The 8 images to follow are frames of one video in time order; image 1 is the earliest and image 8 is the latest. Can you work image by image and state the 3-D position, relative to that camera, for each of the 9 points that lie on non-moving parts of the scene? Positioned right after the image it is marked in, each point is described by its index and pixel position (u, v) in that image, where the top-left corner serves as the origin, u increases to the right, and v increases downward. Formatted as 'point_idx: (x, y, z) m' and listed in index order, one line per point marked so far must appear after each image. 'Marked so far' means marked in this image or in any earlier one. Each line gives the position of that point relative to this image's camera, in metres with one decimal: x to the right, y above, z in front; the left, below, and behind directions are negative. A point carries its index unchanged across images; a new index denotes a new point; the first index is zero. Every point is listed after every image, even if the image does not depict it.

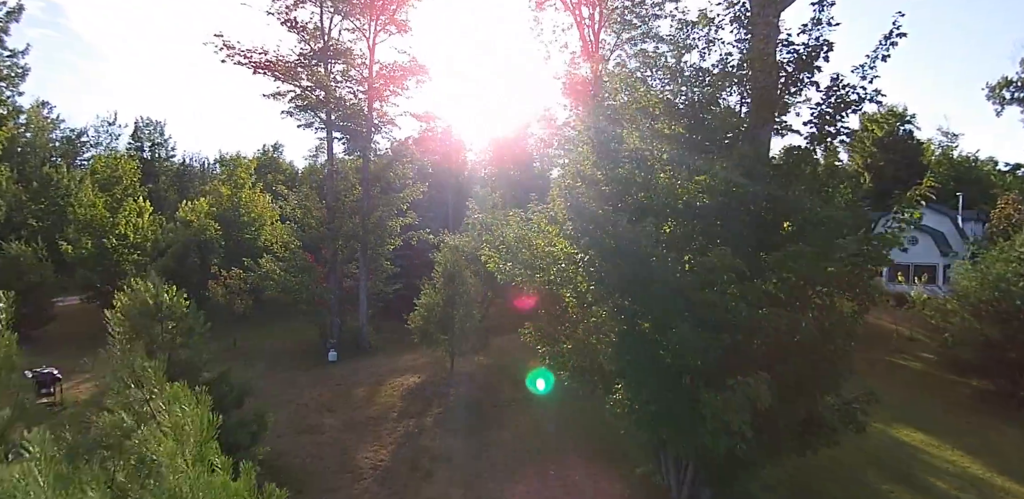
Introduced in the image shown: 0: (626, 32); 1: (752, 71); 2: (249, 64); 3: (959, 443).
0: (+3.3, +6.3, +17.7) m
1: (+2.8, +2.1, +7.3) m
2: (-7.4, +5.2, +17.1) m
3: (+9.9, -4.3, +13.7) m
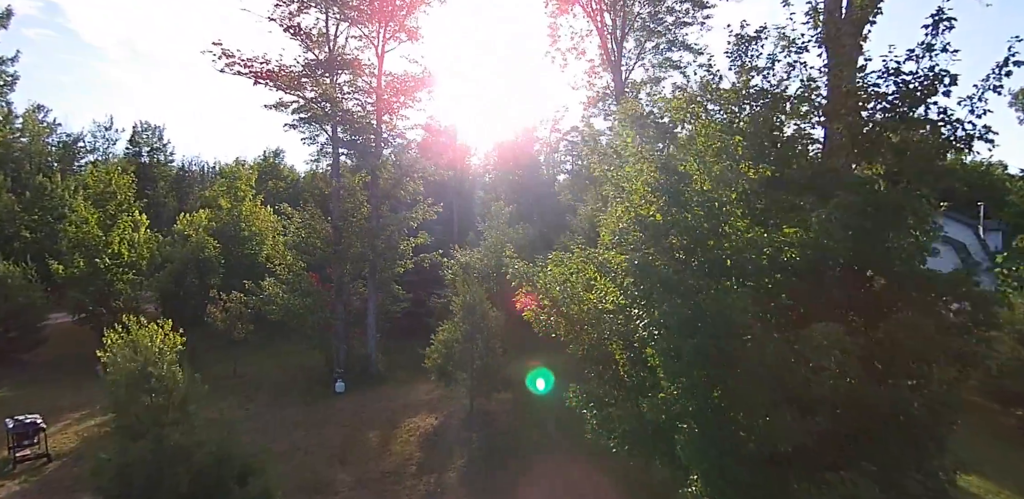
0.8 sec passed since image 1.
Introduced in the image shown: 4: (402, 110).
0: (+3.8, +5.7, +16.7) m
1: (+3.3, +1.5, +6.2) m
2: (-6.9, +4.6, +16.1) m
3: (+10.4, -4.9, +12.7) m
4: (-3.0, +3.8, +16.9) m
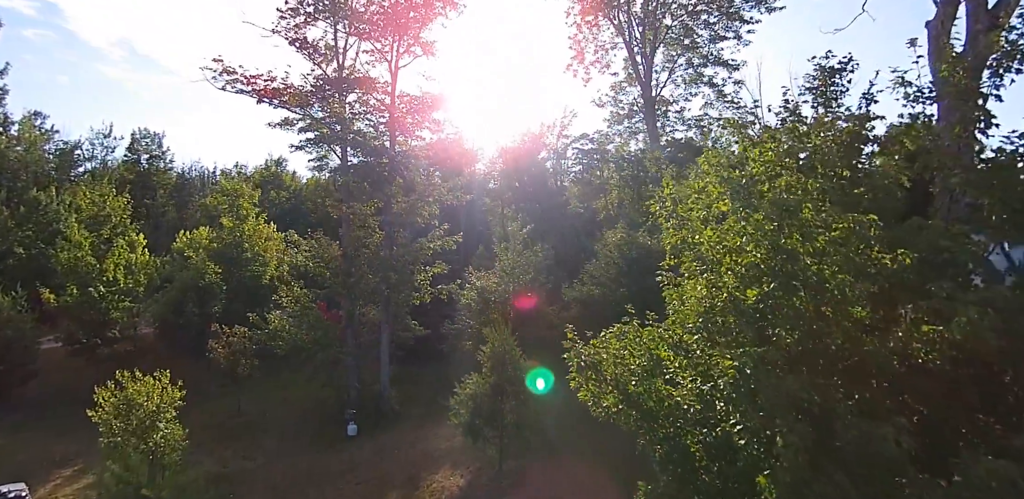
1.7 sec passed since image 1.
0: (+4.3, +4.9, +15.6) m
1: (+3.9, +0.7, +5.2) m
2: (-6.3, +3.8, +15.0) m
3: (+11.0, -5.6, +11.7) m
4: (-2.4, +3.1, +15.8) m
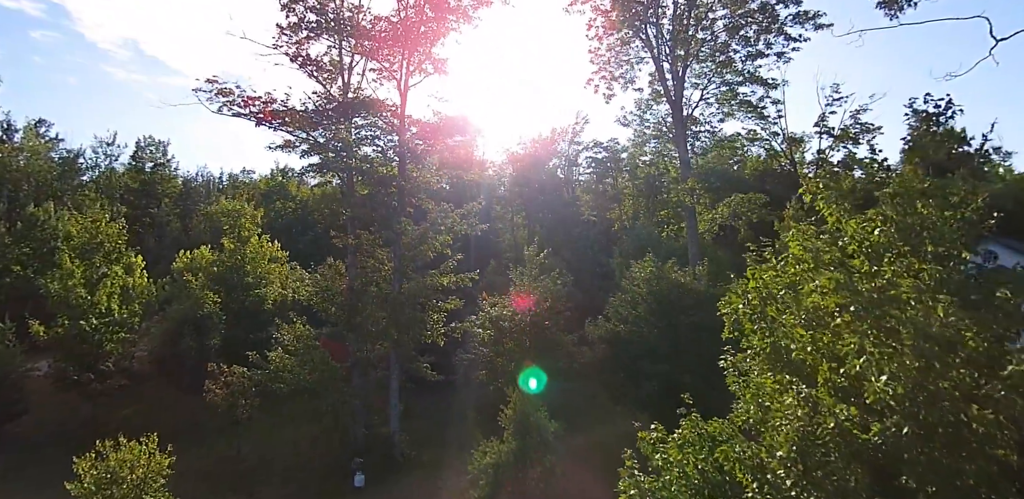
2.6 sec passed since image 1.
0: (+4.8, +4.1, +14.4) m
1: (+4.2, -0.1, +4.0) m
2: (-5.9, +3.1, +13.9) m
3: (+11.4, -6.4, +10.4) m
4: (-2.0, +2.3, +14.7) m
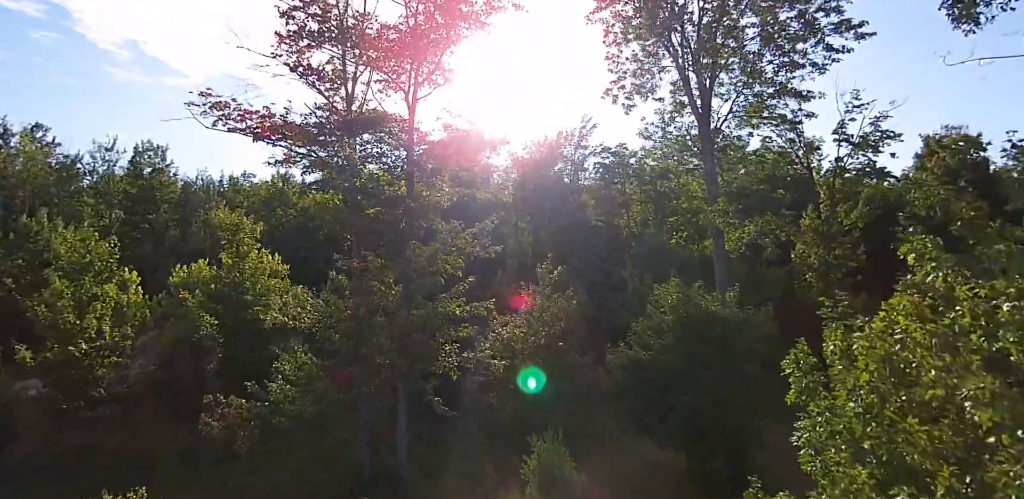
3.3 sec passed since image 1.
0: (+5.1, +3.6, +13.5) m
1: (+4.5, -0.6, +3.1) m
2: (-5.6, +2.5, +13.0) m
3: (+11.7, -6.9, +9.5) m
4: (-1.7, +1.8, +13.8) m
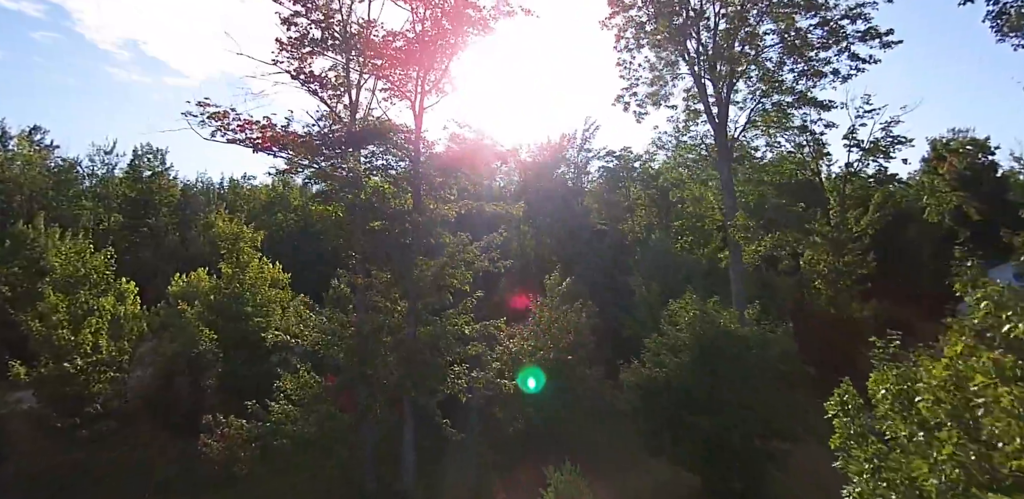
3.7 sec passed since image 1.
0: (+5.3, +3.3, +13.1) m
1: (+4.7, -0.9, +2.6) m
2: (-5.3, +2.2, +12.6) m
3: (+11.9, -7.2, +9.0) m
4: (-1.4, +1.5, +13.3) m
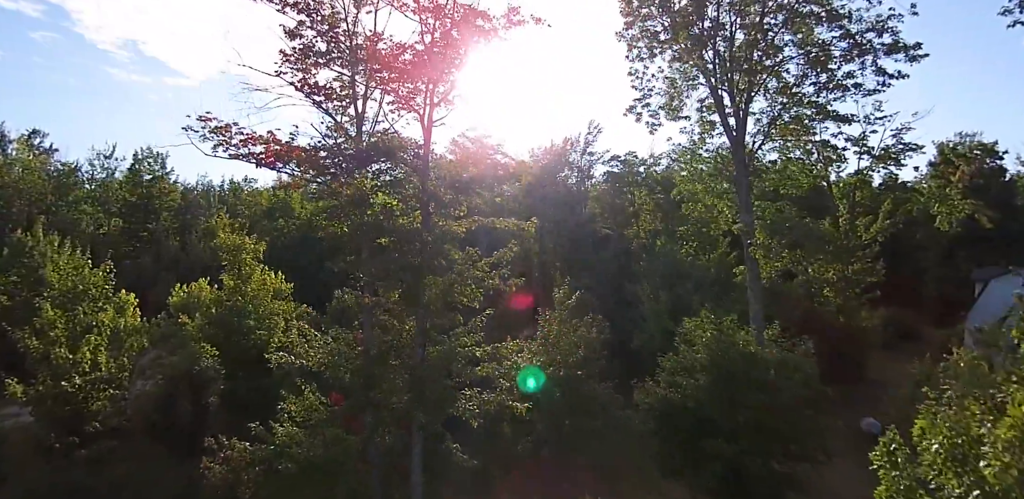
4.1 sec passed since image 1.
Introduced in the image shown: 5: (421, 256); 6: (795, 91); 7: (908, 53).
0: (+5.6, +3.0, +12.7) m
1: (+5.0, -1.3, +2.2) m
2: (-5.1, +1.9, +12.2) m
3: (+12.1, -7.6, +8.7) m
4: (-1.2, +1.1, +12.9) m
5: (-1.8, 0.0, +12.0) m
6: (+5.7, +3.2, +12.4) m
7: (+6.9, +3.4, +10.7) m
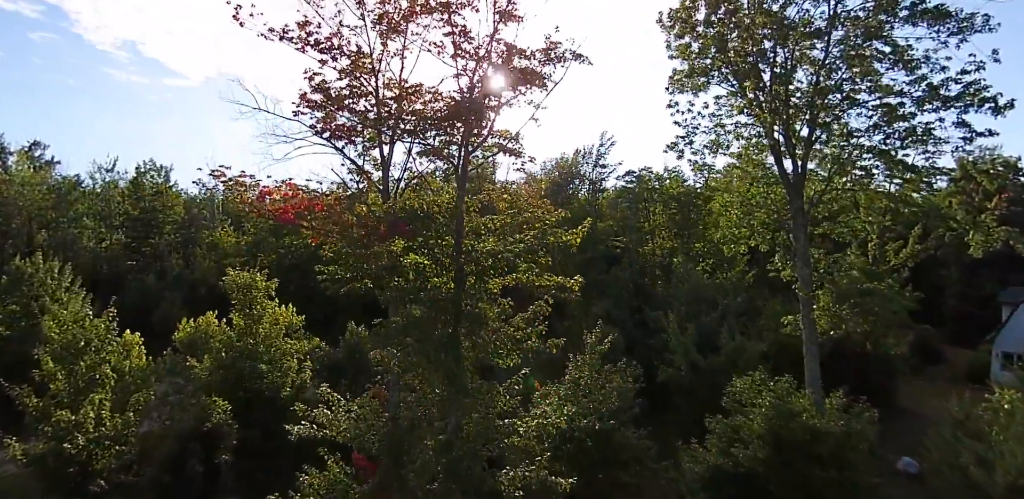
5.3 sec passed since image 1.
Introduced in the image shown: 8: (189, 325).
0: (+6.3, +1.8, +11.7) m
1: (+5.7, -2.4, +1.3) m
2: (-4.4, +0.8, +11.2) m
3: (+12.9, -8.7, +7.7) m
4: (-0.5, 0.0, +12.0) m
5: (-1.1, -1.1, +11.1) m
6: (+6.4, +2.1, +11.5) m
7: (+7.6, +2.3, +9.8) m
8: (-10.1, -2.4, +19.2) m
